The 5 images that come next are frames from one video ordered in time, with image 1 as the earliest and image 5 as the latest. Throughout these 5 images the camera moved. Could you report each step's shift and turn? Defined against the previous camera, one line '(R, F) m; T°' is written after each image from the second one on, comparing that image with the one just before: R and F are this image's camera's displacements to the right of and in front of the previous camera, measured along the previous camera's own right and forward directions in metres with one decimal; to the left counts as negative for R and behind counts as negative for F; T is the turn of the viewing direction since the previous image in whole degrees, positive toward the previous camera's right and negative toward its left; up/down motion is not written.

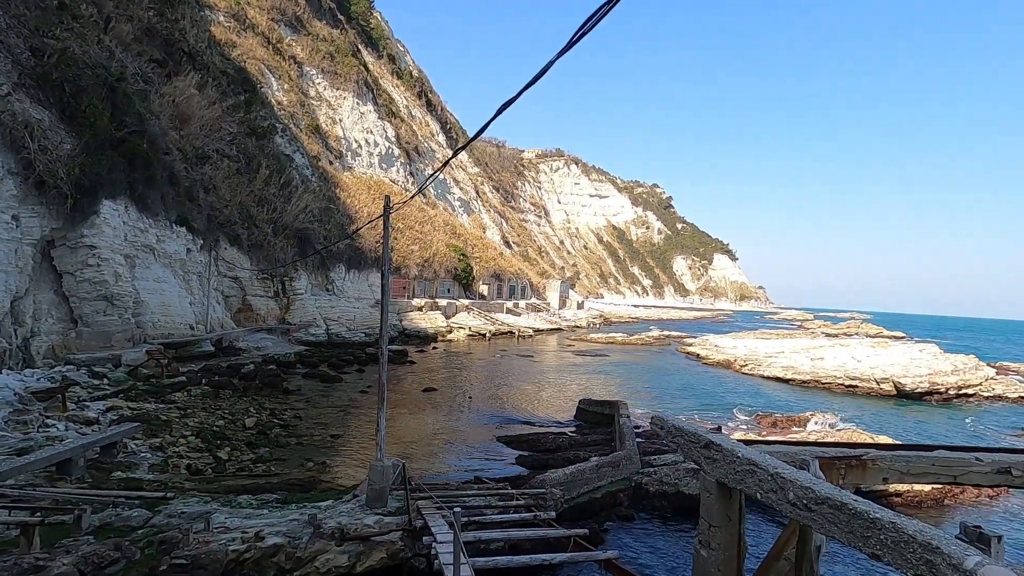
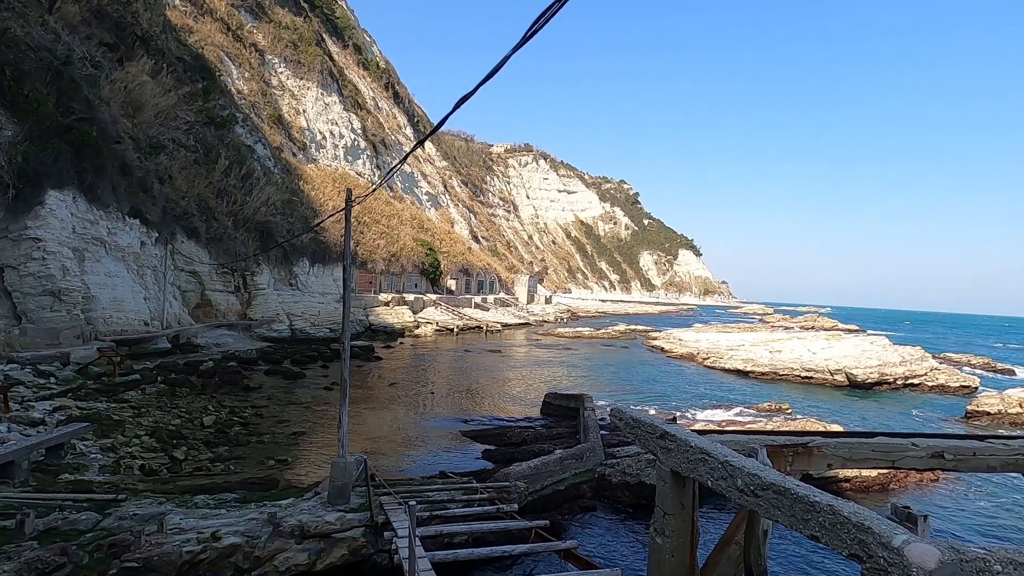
(+0.1, 0.0) m; +3°
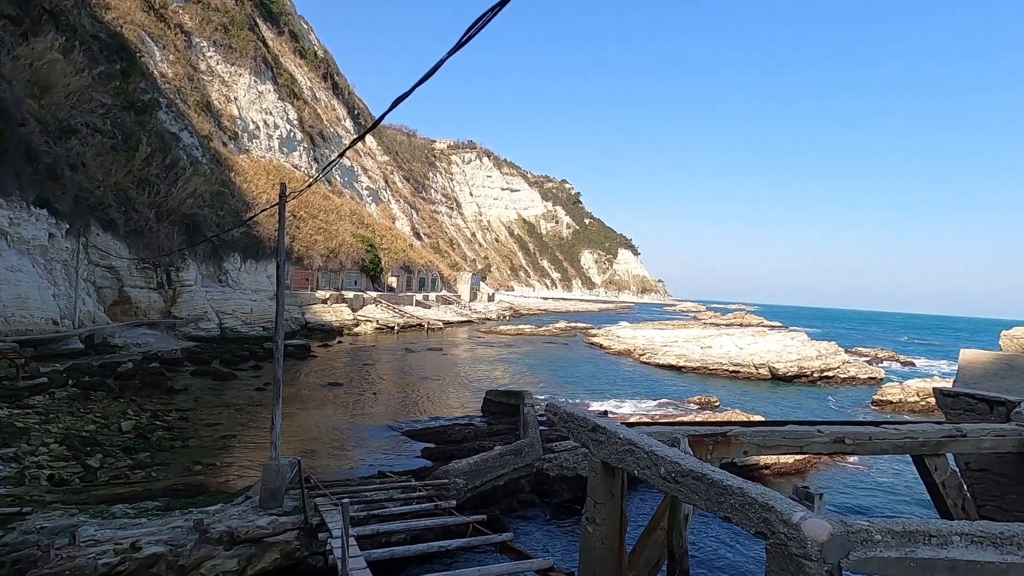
(0.0, -0.1) m; +6°
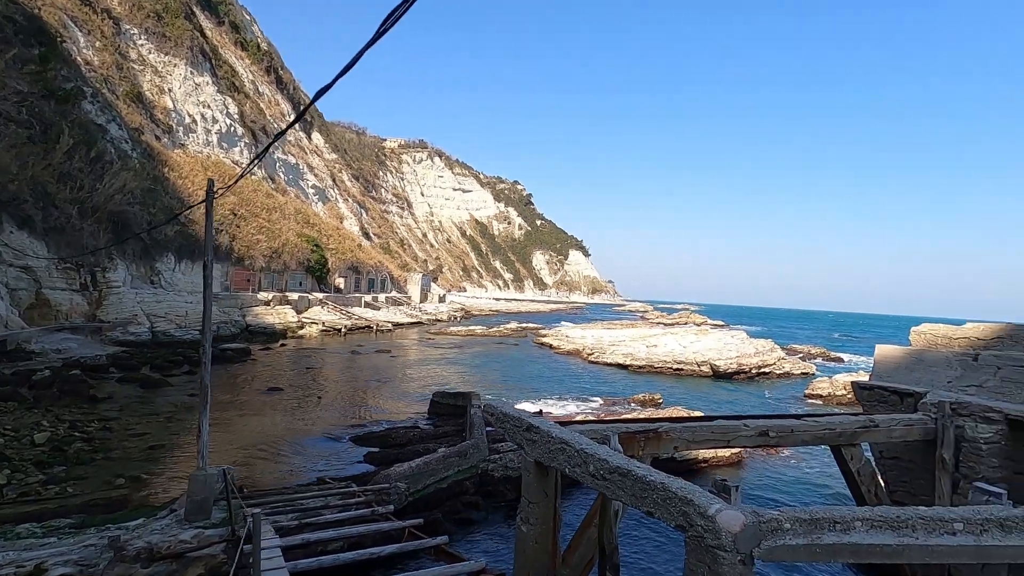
(+0.2, 0.0) m; +5°
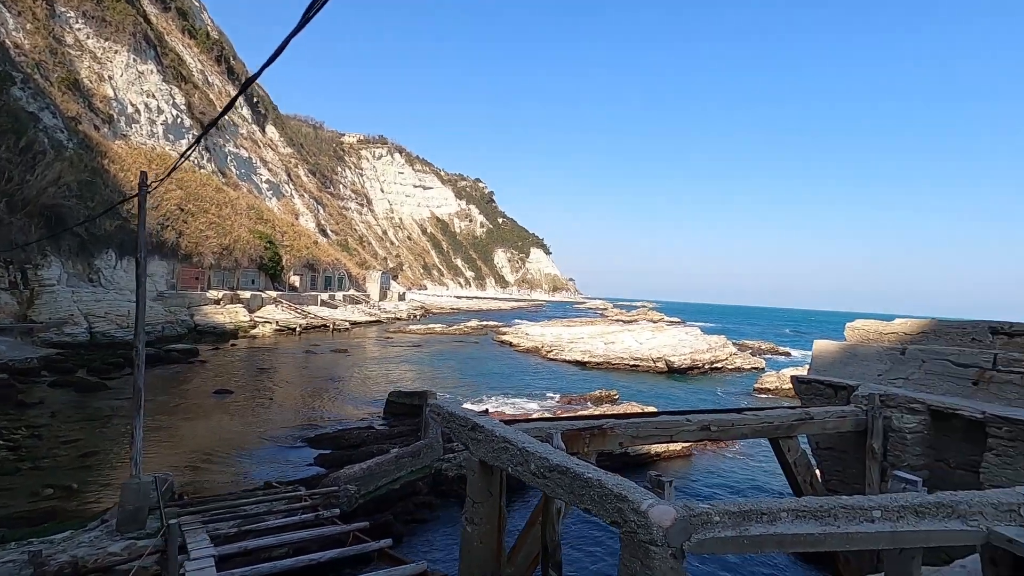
(+0.2, 0.0) m; +4°
